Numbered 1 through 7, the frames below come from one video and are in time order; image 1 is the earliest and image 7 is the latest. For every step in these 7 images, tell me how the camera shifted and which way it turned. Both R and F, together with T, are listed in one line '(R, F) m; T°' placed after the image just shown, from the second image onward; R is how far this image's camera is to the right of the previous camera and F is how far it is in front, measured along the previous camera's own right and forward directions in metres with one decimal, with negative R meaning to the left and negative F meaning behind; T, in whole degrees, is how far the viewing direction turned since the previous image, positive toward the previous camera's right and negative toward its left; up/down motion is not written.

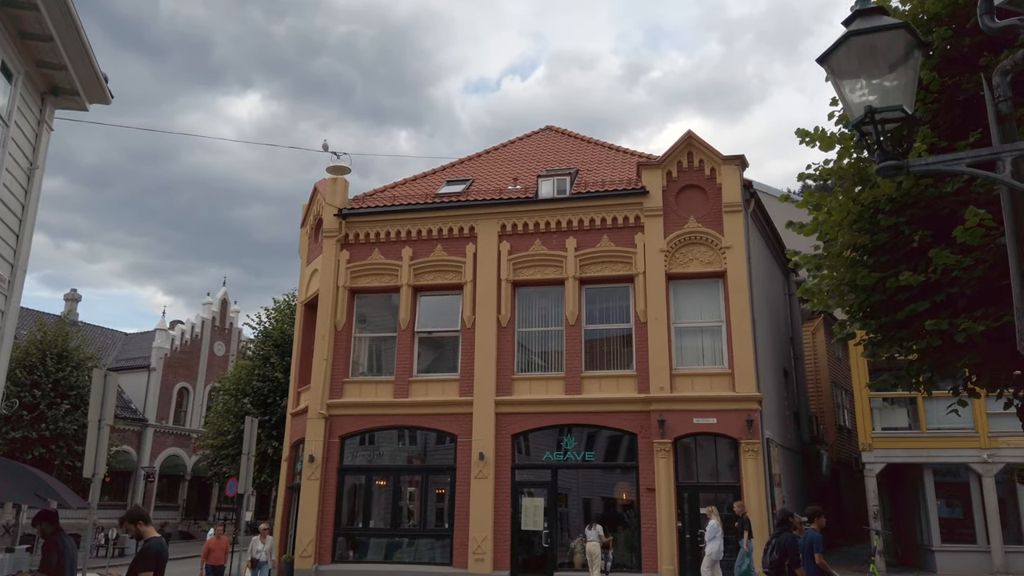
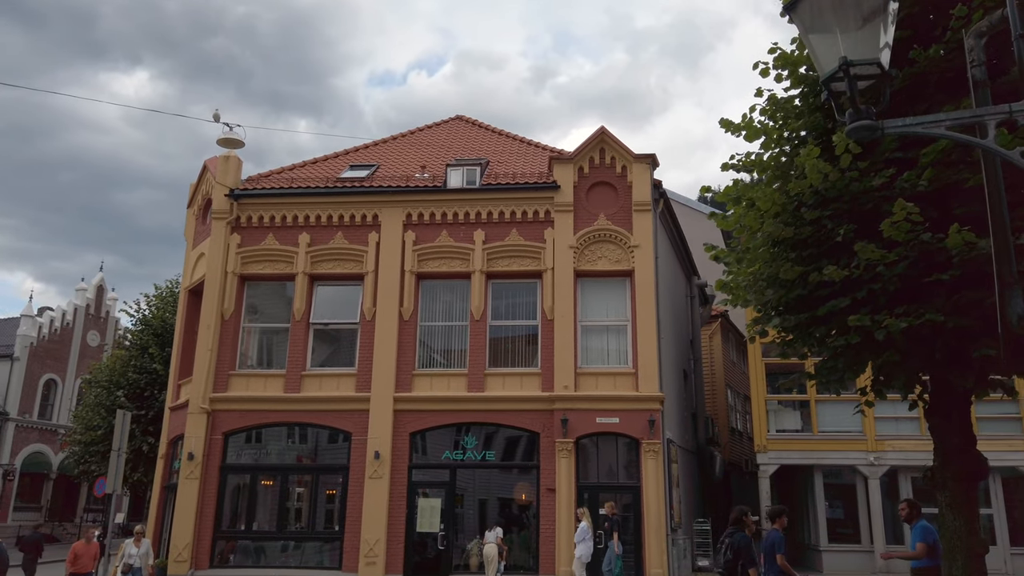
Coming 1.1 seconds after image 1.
(-0.1, +0.7) m; +7°
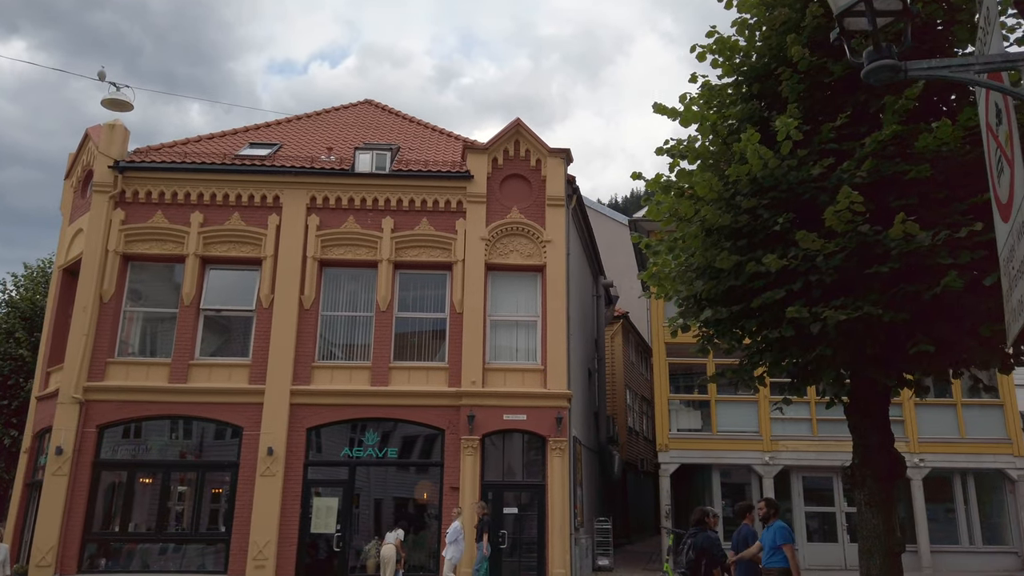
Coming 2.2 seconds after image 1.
(-0.3, +0.6) m; +7°
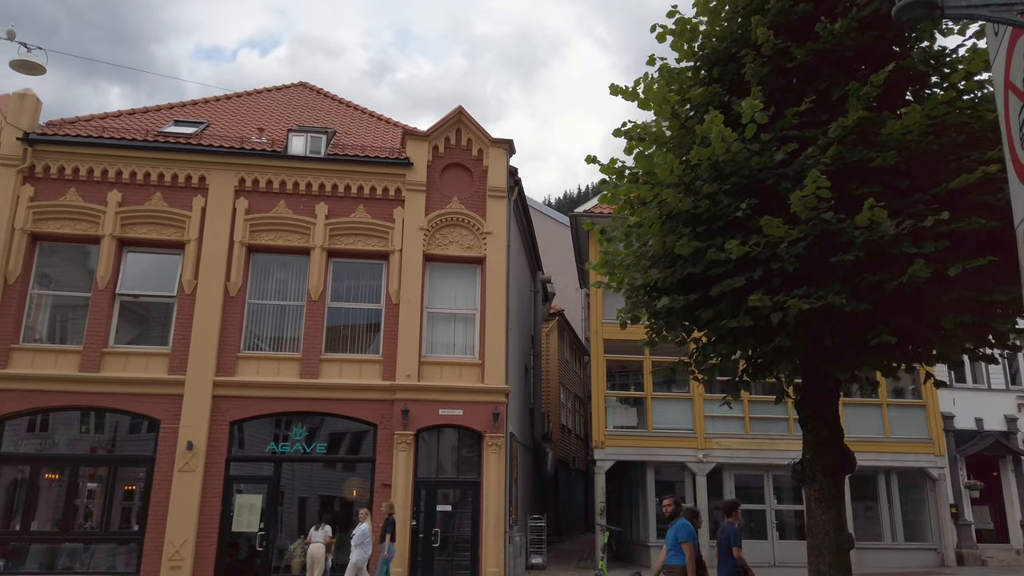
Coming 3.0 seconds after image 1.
(-0.2, +0.5) m; +5°
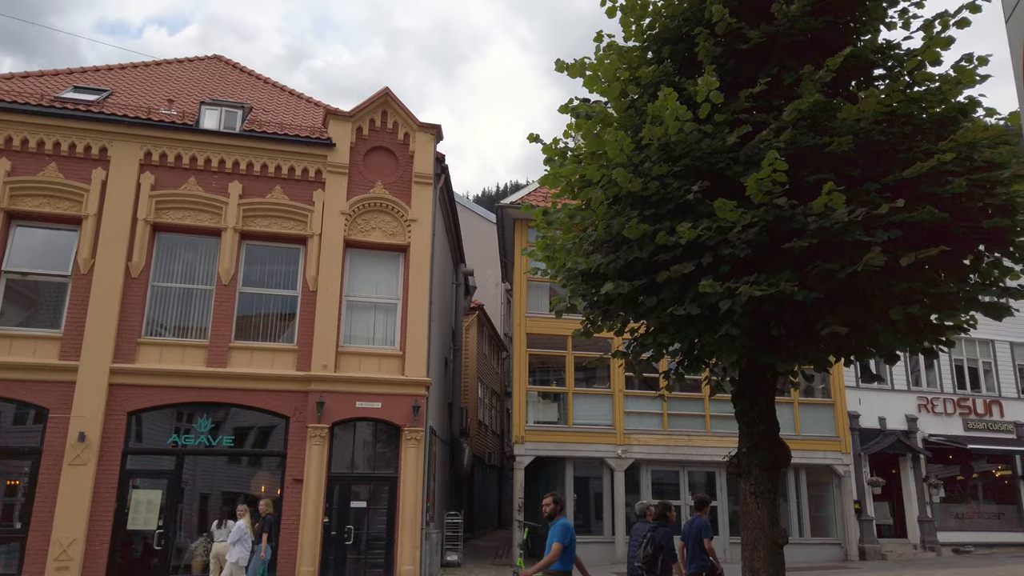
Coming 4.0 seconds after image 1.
(-0.2, +0.5) m; +6°
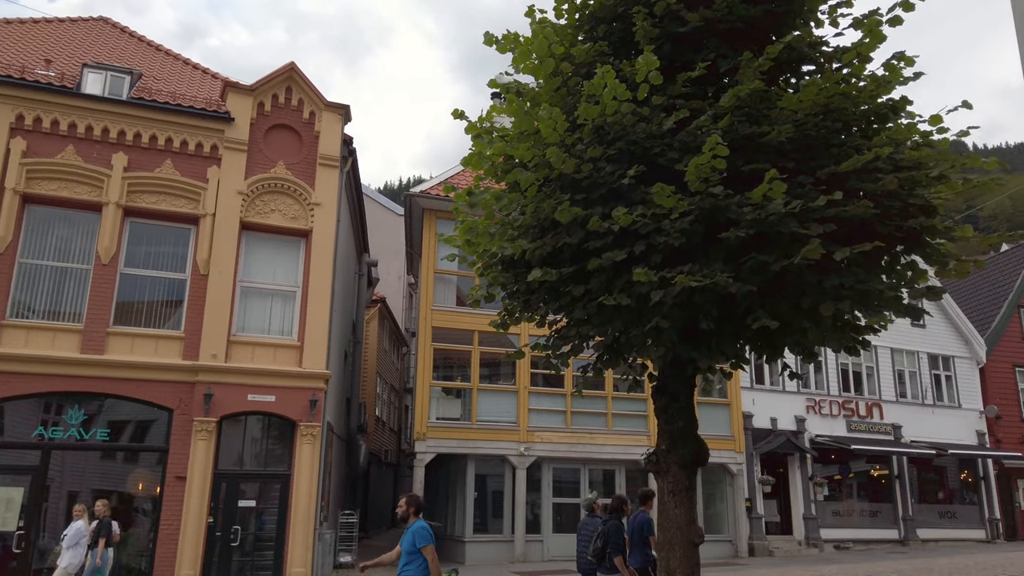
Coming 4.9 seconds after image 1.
(-0.2, +0.5) m; +7°
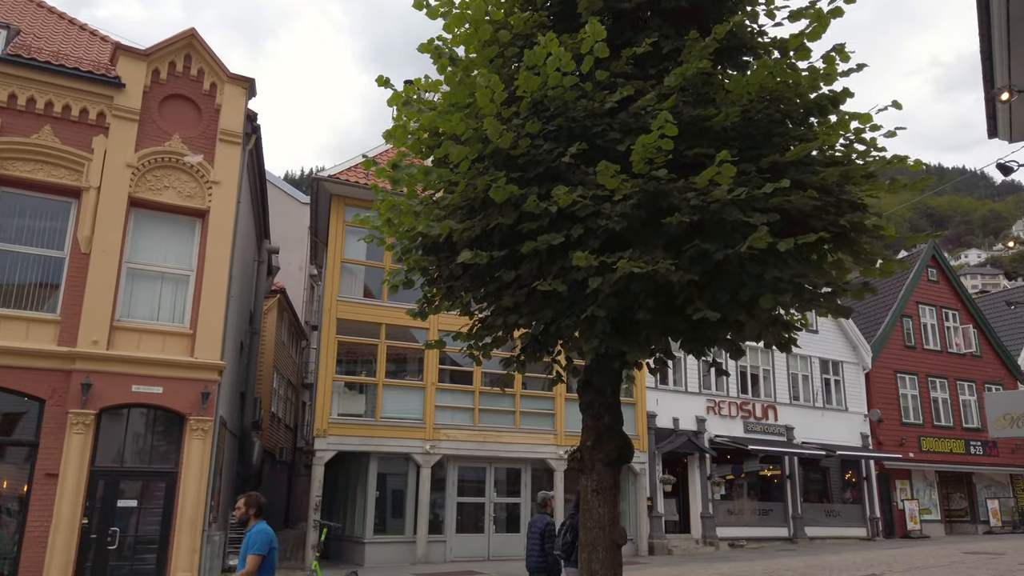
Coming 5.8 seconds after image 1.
(-0.2, +0.5) m; +7°
